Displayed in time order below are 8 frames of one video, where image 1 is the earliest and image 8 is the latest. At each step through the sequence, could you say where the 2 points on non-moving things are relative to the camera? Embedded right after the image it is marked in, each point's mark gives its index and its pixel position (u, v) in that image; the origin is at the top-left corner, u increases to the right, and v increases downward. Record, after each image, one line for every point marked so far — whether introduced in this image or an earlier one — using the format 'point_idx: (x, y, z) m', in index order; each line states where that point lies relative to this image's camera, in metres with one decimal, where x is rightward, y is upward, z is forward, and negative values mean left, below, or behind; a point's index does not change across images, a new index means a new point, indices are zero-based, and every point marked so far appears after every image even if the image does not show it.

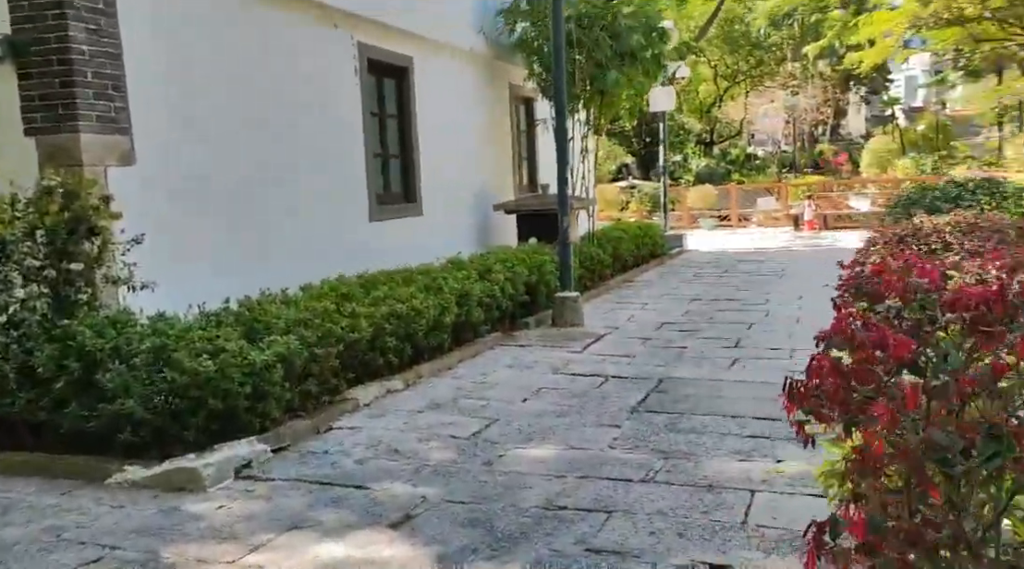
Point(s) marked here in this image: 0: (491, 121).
0: (-0.2, +1.5, +8.5) m
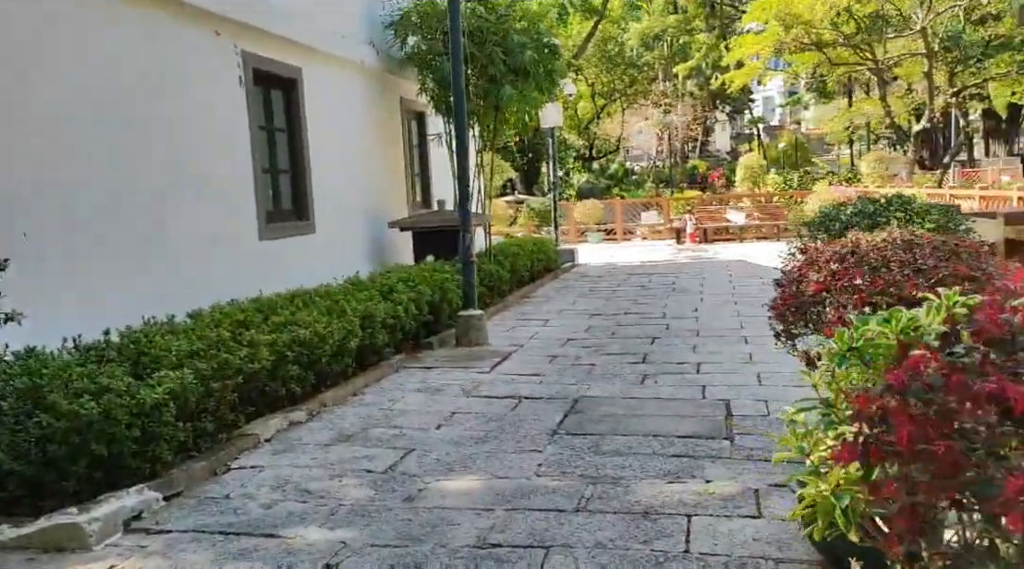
0: (-1.1, +1.3, +8.2) m
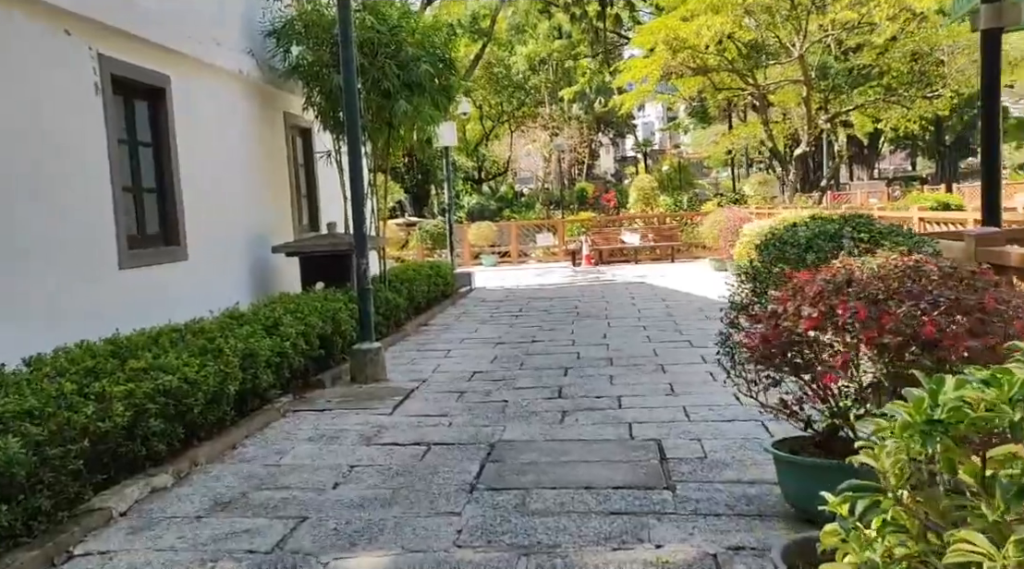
0: (-2.0, +1.0, +7.6) m
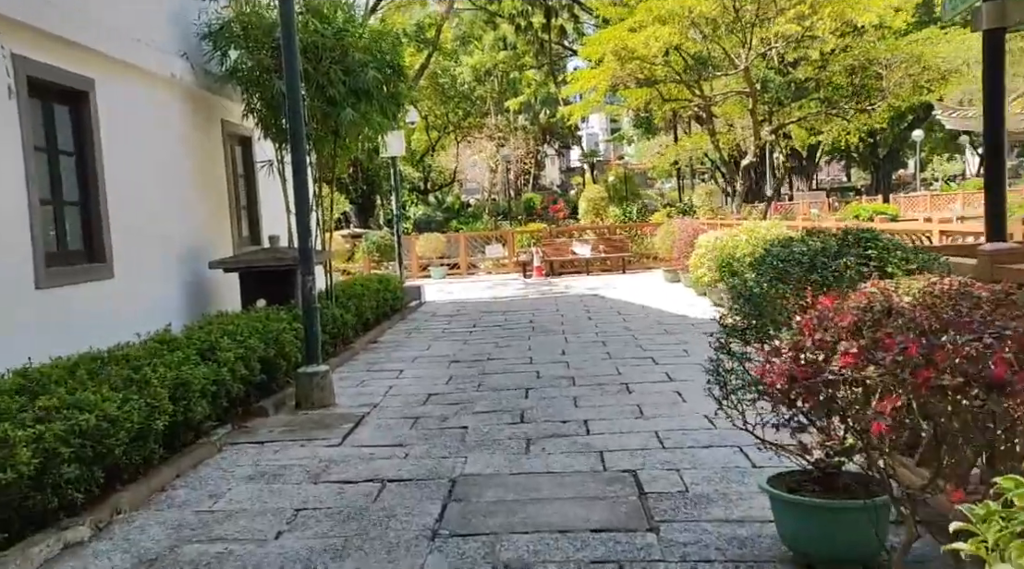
0: (-2.3, +0.9, +7.1) m
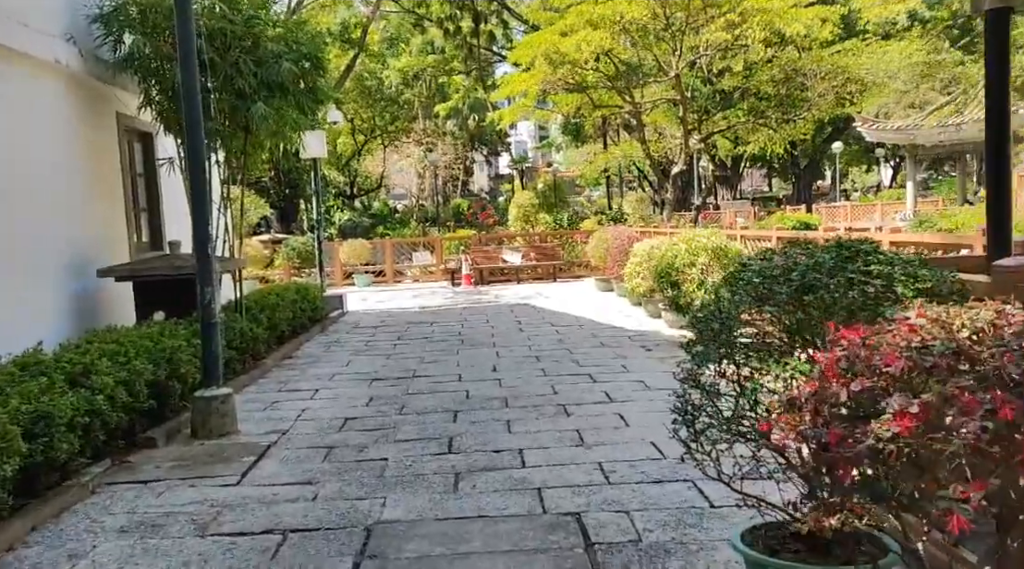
0: (-2.8, +0.8, +6.4) m
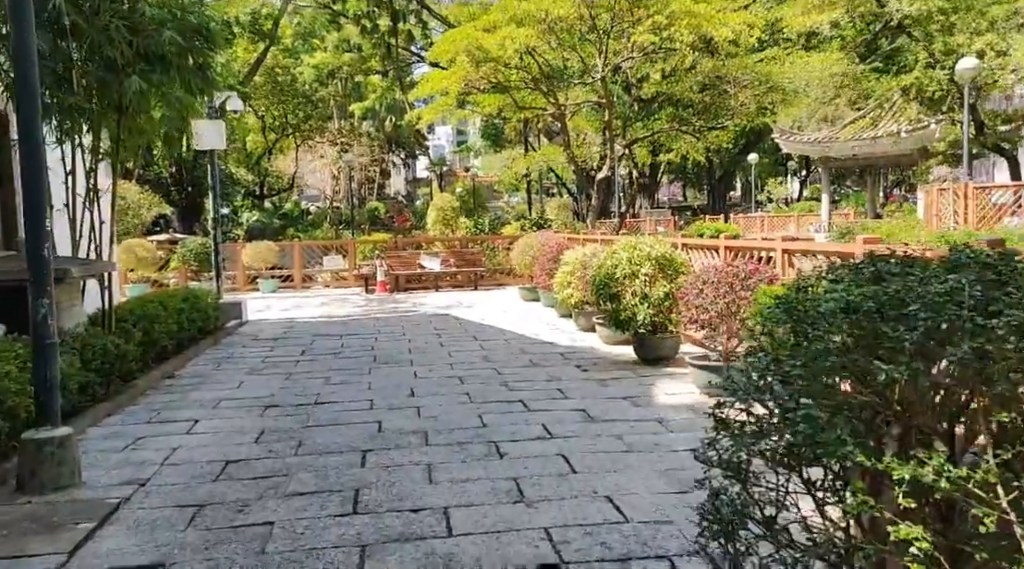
0: (-3.2, +0.8, +5.2) m
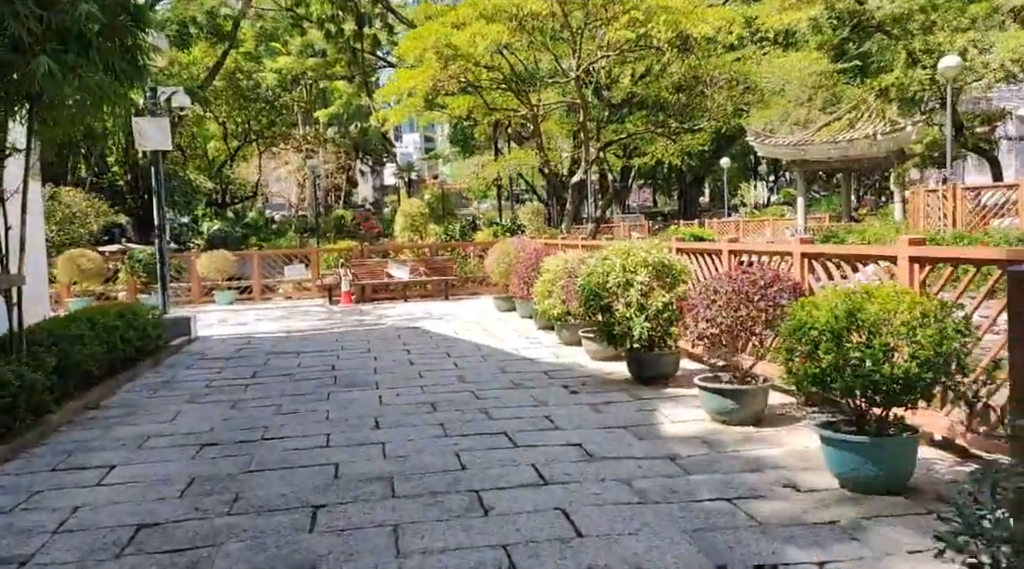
0: (-3.3, +0.7, +4.2) m
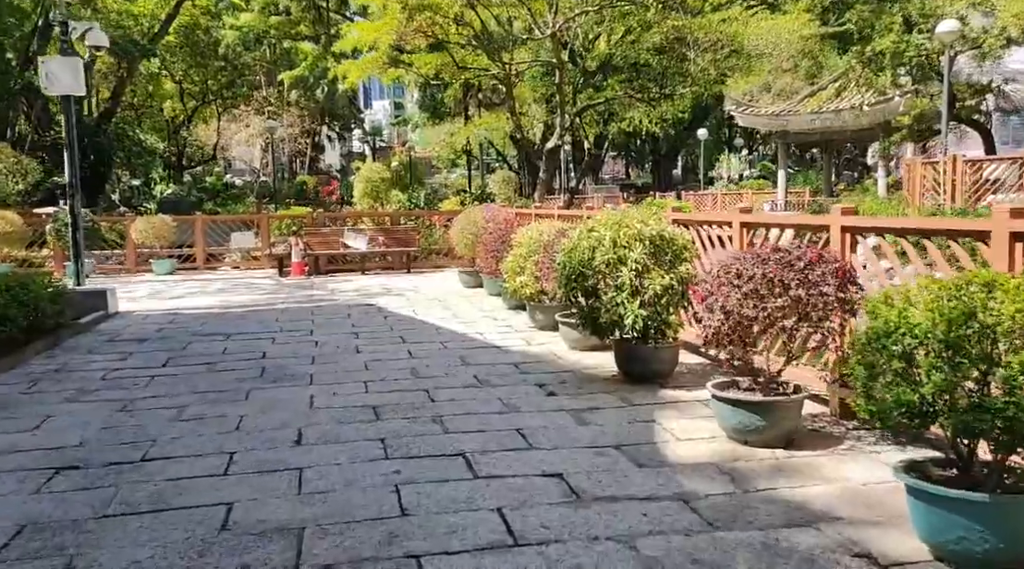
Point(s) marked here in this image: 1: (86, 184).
0: (-3.4, +0.8, +2.9) m
1: (-7.8, +1.8, +17.0) m
